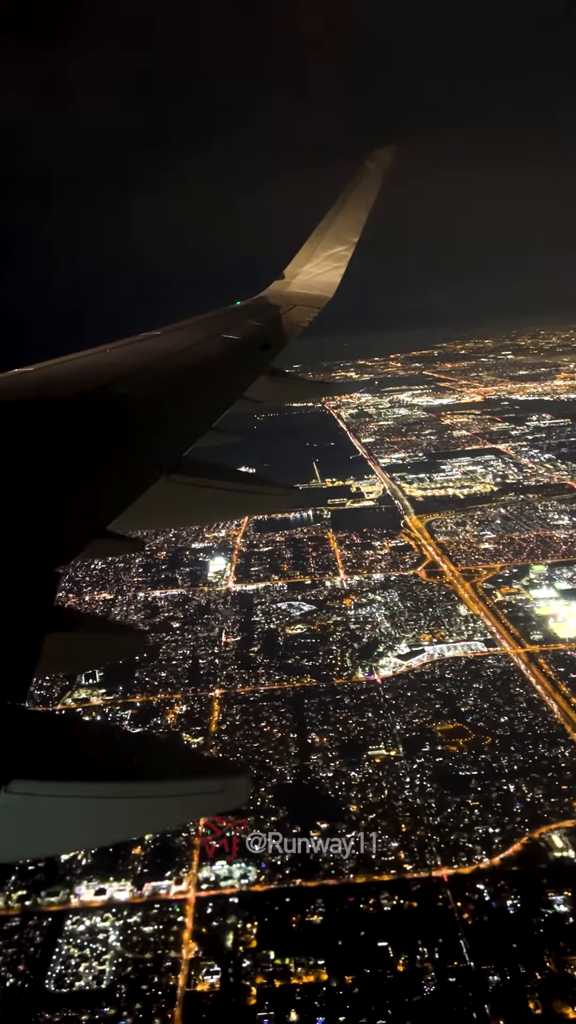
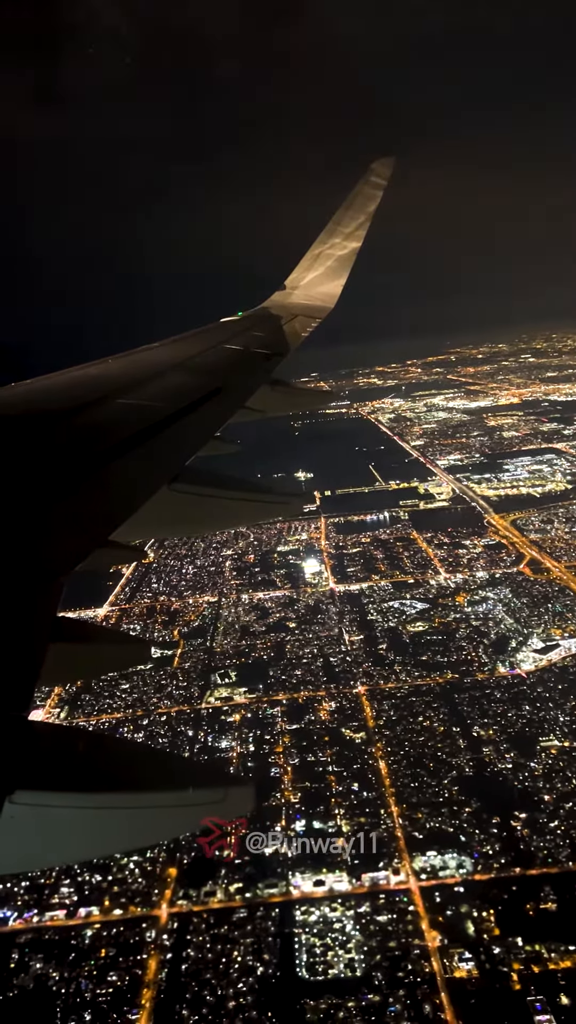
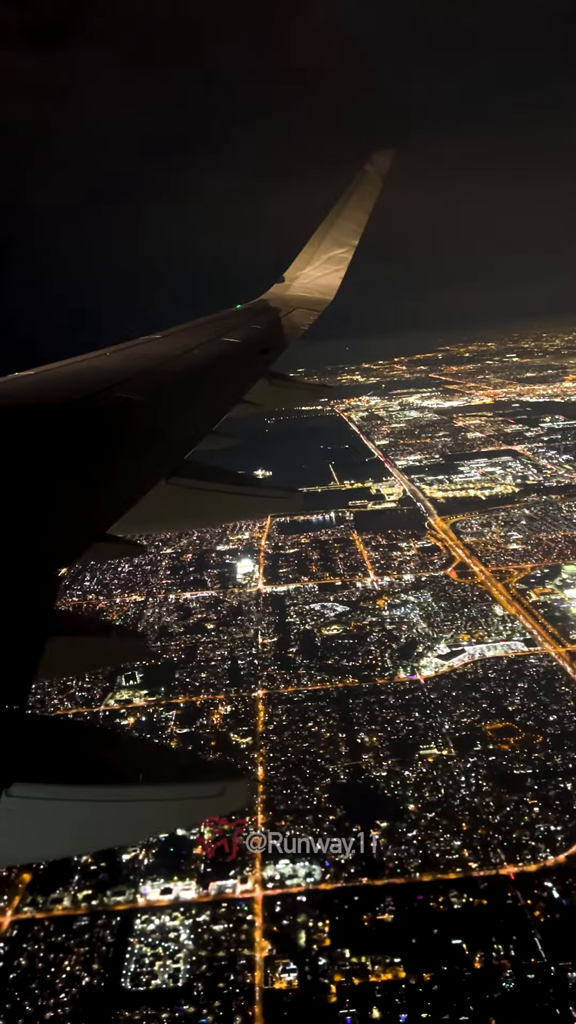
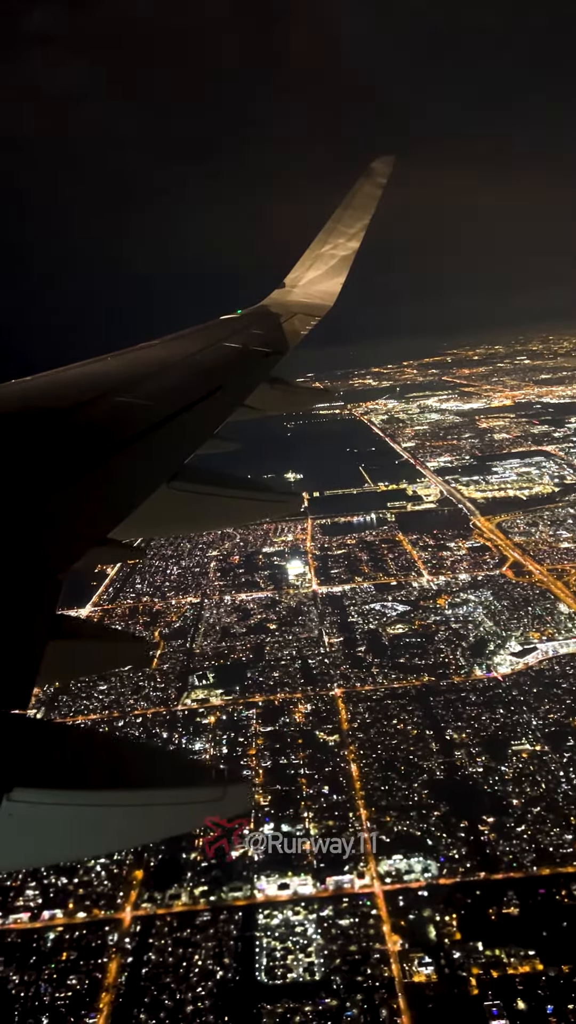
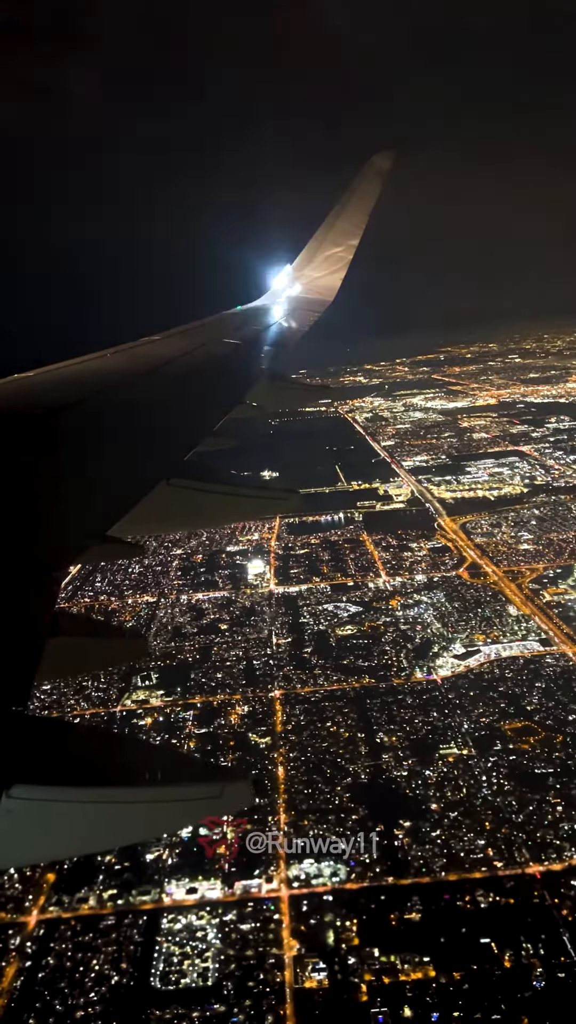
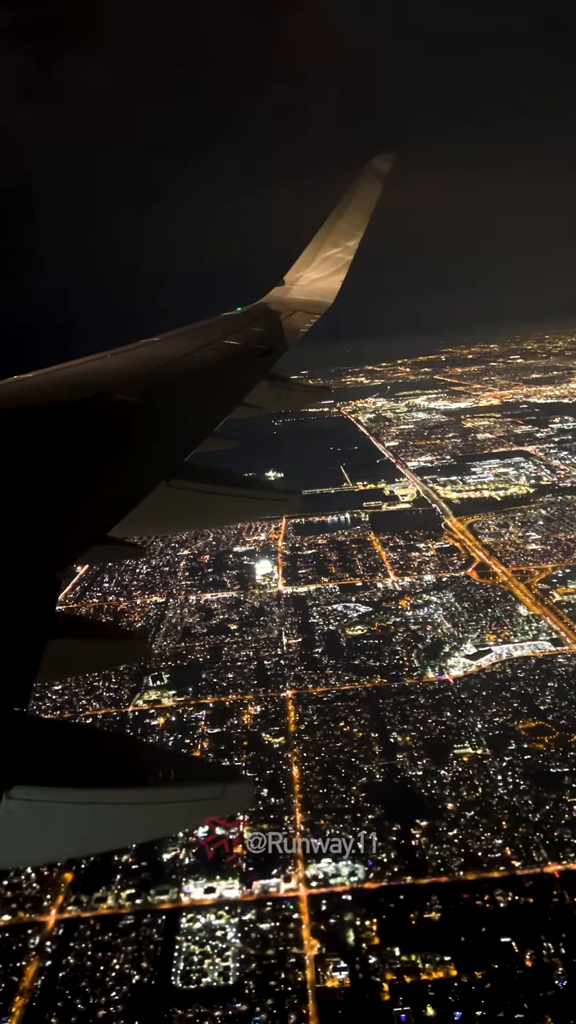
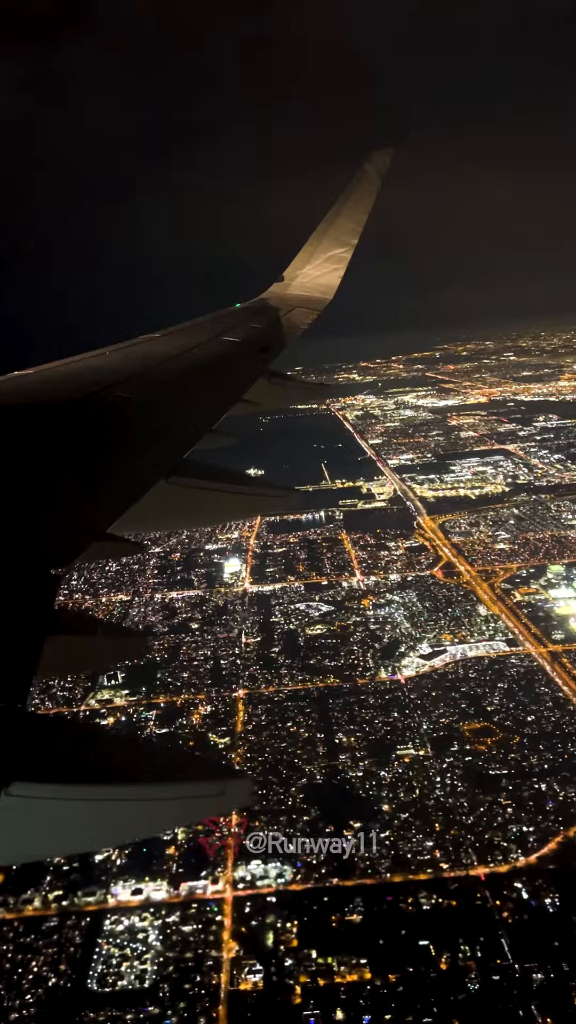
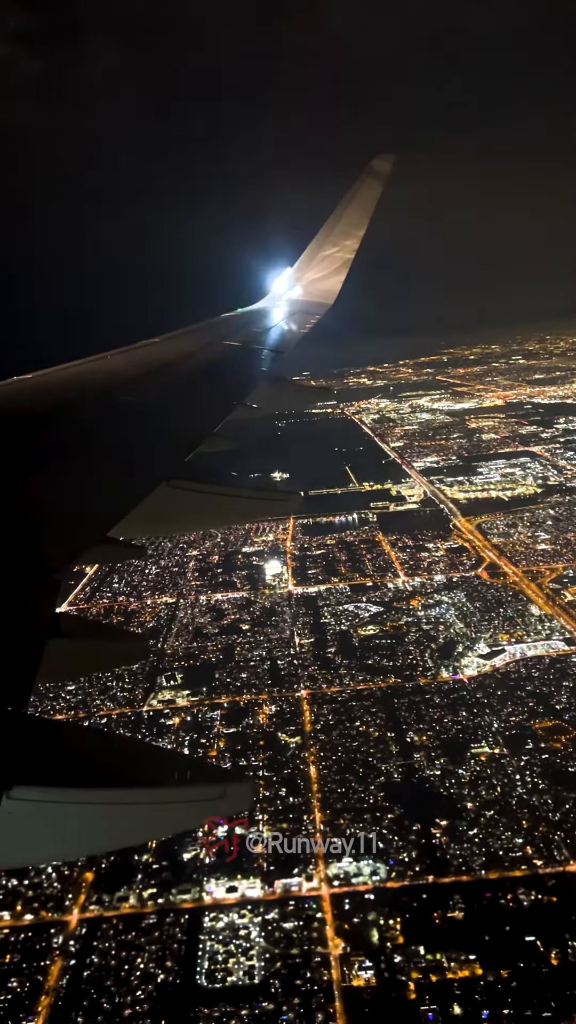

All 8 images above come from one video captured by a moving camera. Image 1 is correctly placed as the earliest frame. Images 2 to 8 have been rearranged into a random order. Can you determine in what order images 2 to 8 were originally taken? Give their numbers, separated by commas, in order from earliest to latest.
7, 3, 5, 6, 8, 4, 2
